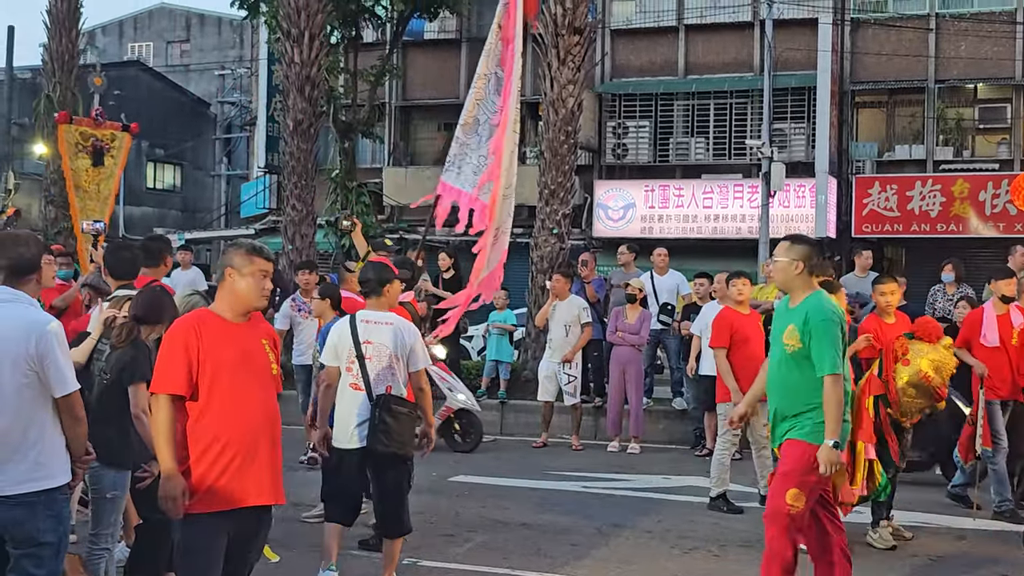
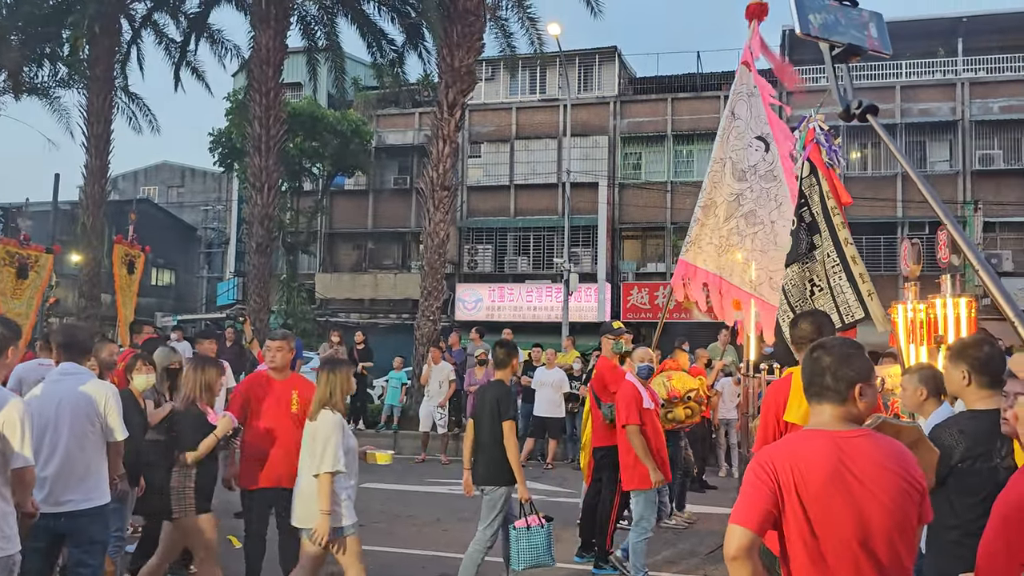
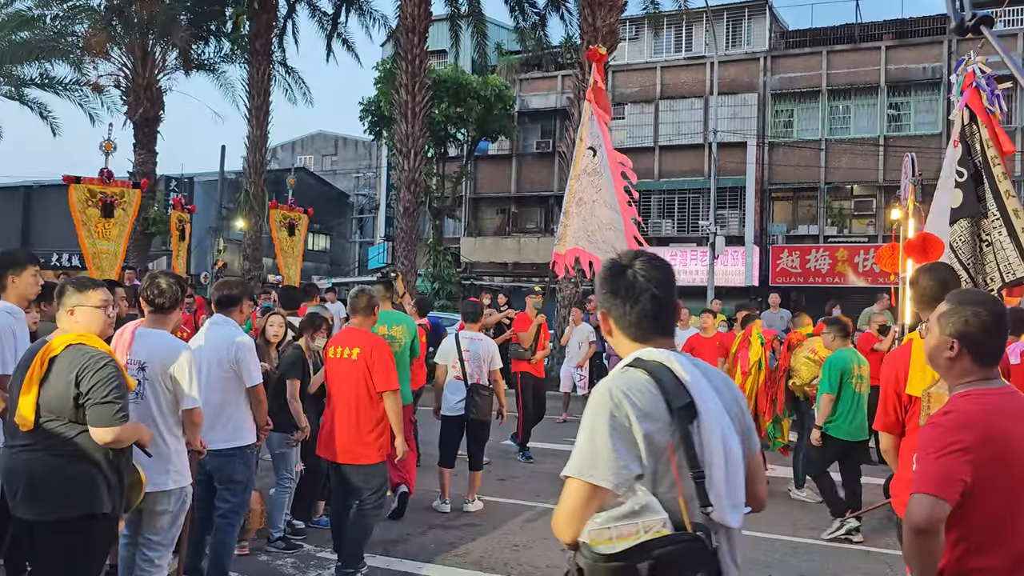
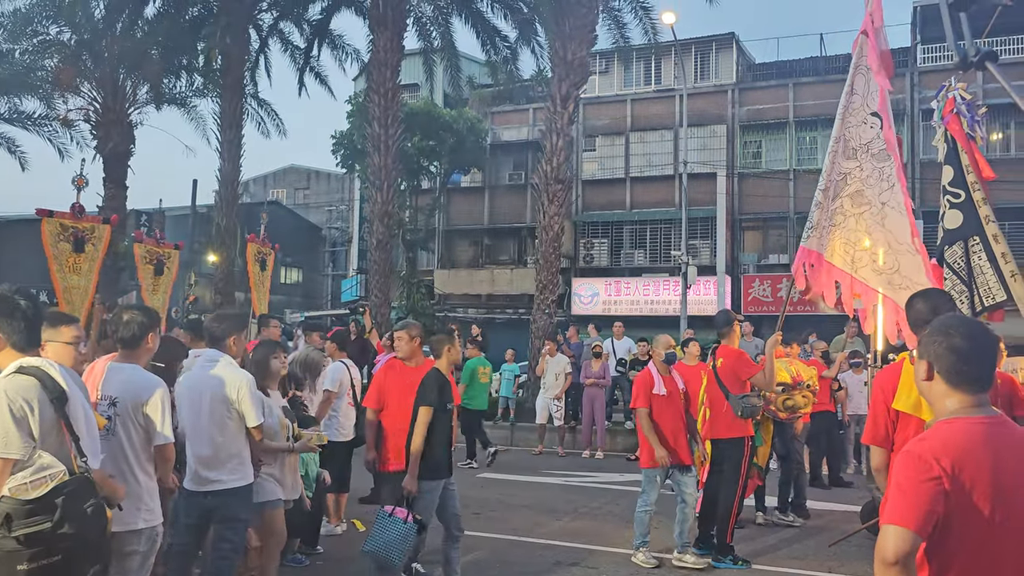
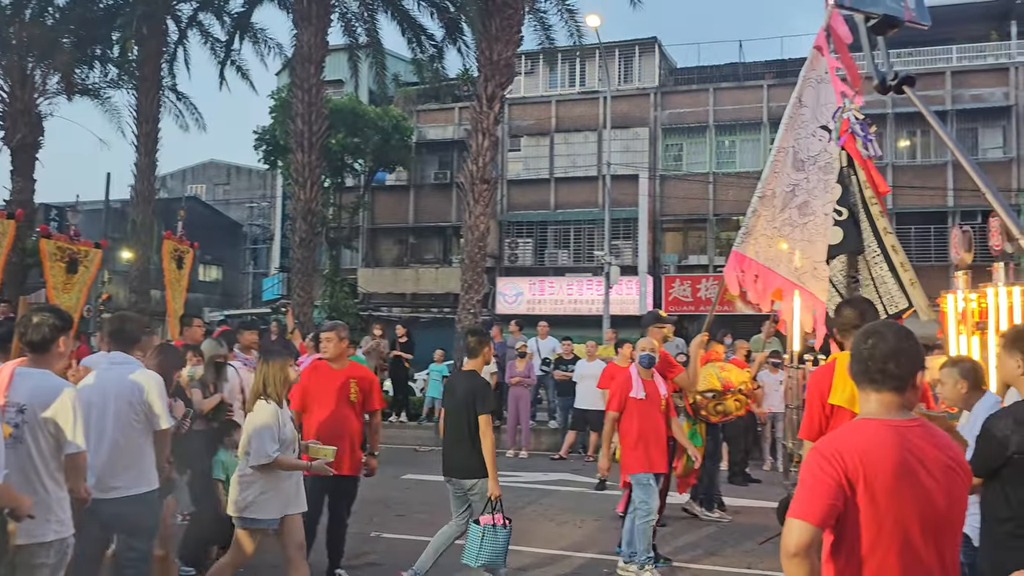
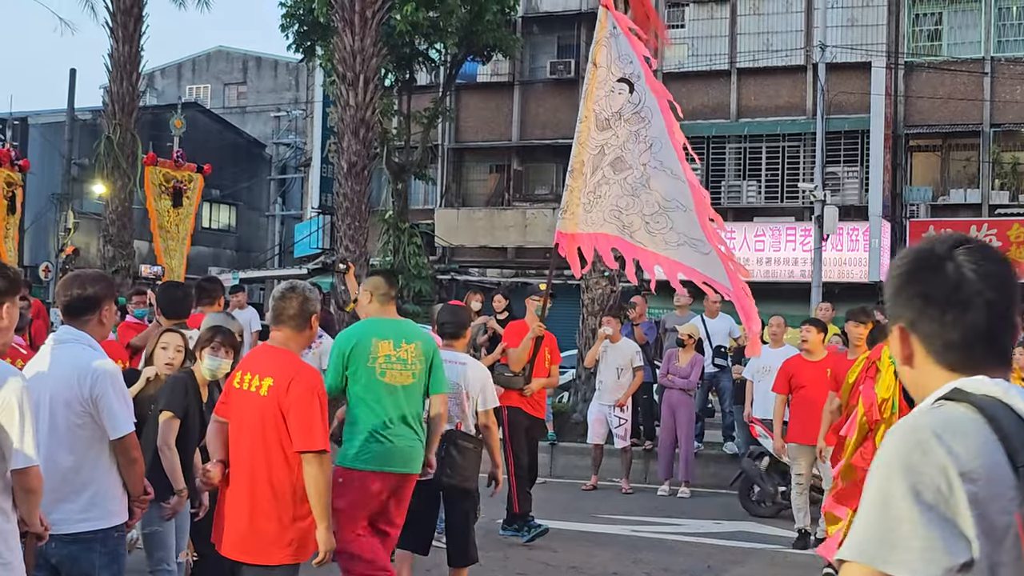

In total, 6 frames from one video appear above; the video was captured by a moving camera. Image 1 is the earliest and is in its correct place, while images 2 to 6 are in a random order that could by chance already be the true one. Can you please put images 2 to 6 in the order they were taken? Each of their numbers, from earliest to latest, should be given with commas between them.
6, 3, 4, 5, 2
